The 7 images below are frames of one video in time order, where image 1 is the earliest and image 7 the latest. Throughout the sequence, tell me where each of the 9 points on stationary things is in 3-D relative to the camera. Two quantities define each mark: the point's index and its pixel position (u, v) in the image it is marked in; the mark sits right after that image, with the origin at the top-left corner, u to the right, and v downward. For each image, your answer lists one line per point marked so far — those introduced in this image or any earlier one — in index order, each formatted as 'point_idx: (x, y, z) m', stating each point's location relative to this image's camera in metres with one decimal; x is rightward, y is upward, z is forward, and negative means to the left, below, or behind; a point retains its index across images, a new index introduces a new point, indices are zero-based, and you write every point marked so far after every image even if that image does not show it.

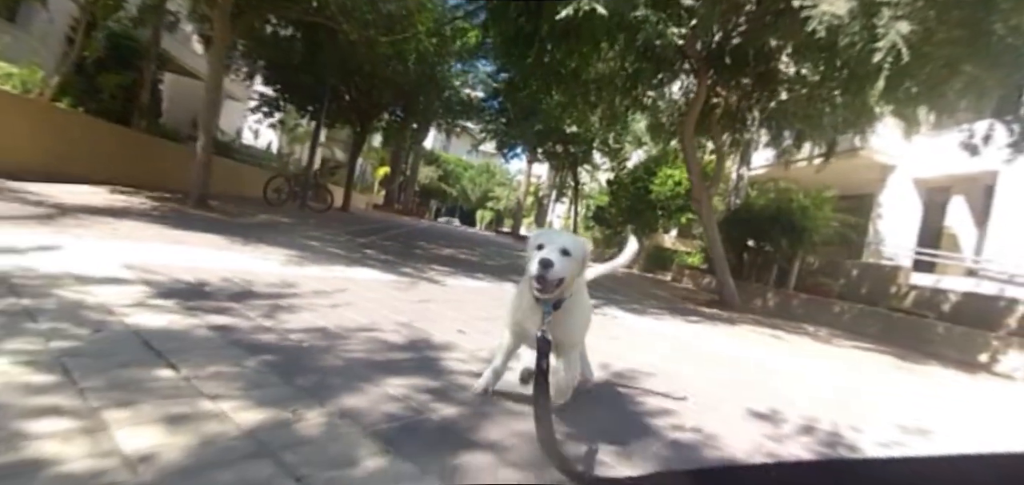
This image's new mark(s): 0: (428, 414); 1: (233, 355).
0: (-0.4, -0.8, +2.4) m
1: (-1.5, -0.6, +2.7) m
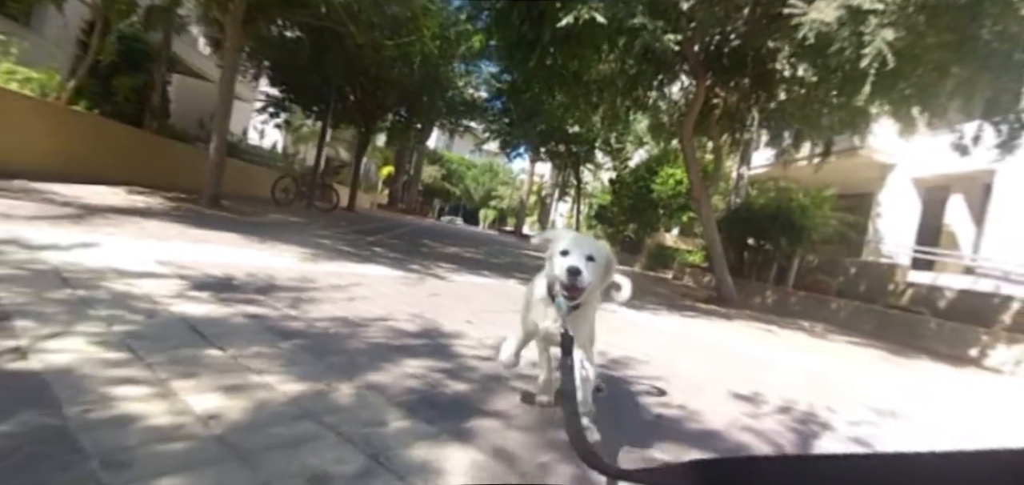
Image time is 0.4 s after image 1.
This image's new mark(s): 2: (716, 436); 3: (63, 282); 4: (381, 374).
0: (-0.4, -0.8, +2.8) m
1: (-1.4, -0.6, +3.0) m
2: (+1.1, -1.1, +2.8) m
3: (-3.0, -0.3, +3.4) m
4: (-0.7, -0.7, +2.8) m
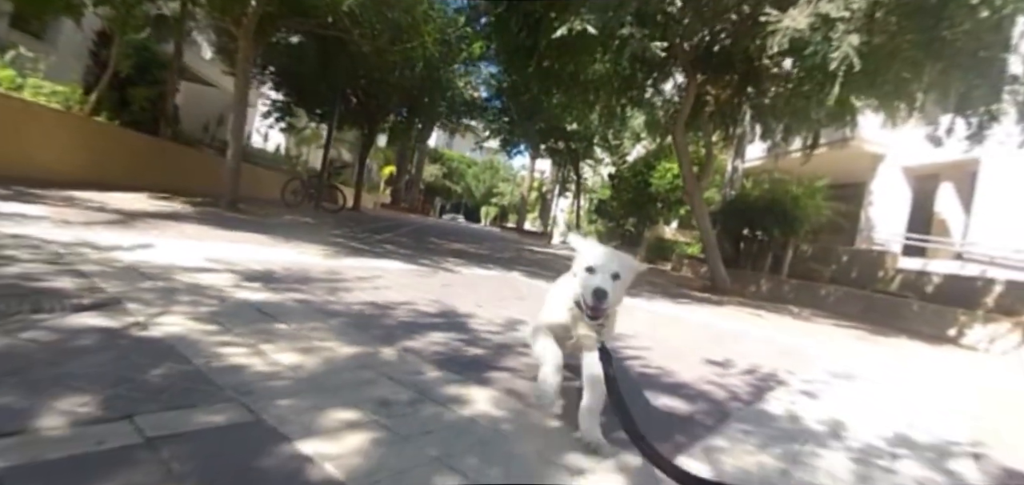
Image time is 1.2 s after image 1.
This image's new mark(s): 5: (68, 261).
0: (-0.3, -0.7, +3.4) m
1: (-1.4, -0.6, +3.7) m
2: (+1.2, -1.0, +3.4) m
3: (-3.0, -0.3, +4.0) m
4: (-0.7, -0.7, +3.5) m
5: (-3.6, -0.2, +4.1) m
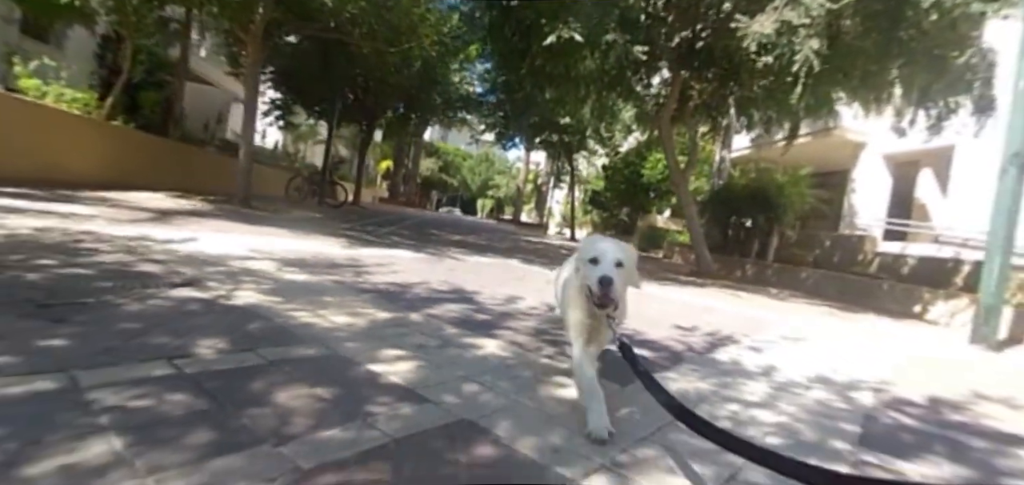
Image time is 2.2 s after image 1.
0: (-0.3, -0.6, +4.2) m
1: (-1.4, -0.5, +4.5) m
2: (+1.2, -0.9, +4.3) m
3: (-3.0, -0.2, +4.8) m
4: (-0.7, -0.6, +4.3) m
5: (-3.6, -0.1, +4.9) m
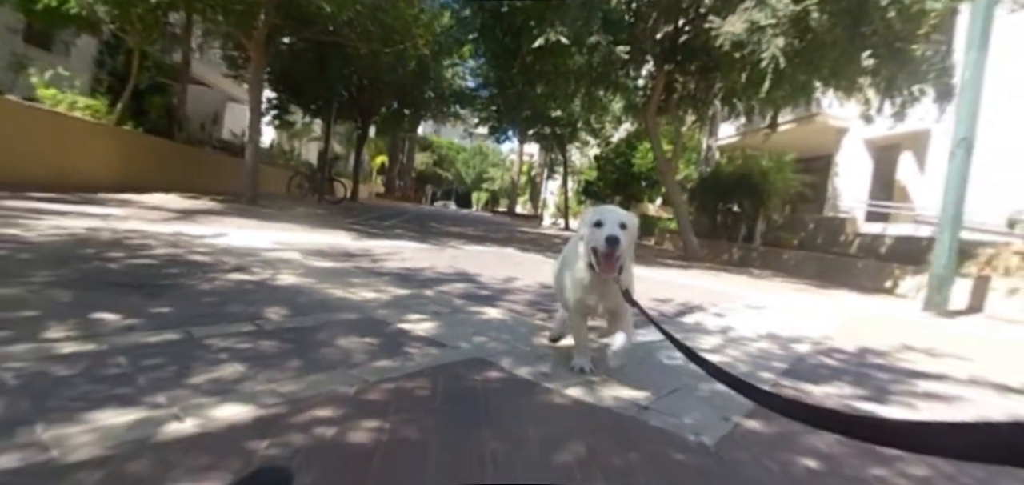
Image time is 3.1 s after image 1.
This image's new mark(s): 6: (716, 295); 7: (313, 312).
0: (-0.3, -0.5, +5.0) m
1: (-1.4, -0.3, +5.2) m
2: (+1.2, -0.7, +5.0) m
3: (-3.0, -0.1, +5.5) m
4: (-0.7, -0.4, +5.0) m
5: (-3.7, 0.0, +5.6) m
6: (+2.9, -0.7, +7.0) m
7: (-1.4, -0.5, +3.5) m
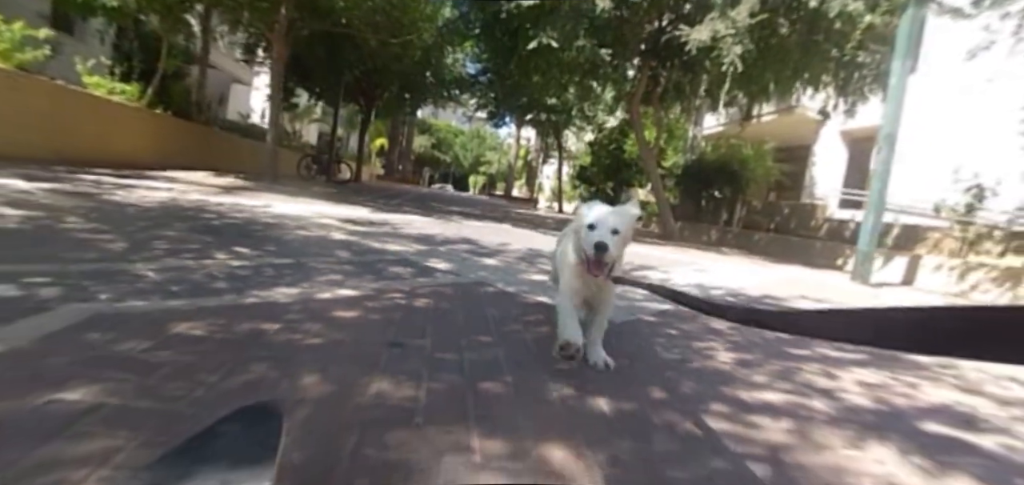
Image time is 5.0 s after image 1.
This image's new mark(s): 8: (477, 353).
0: (-0.4, -0.1, +6.6) m
1: (-1.5, +0.1, +6.8) m
2: (+1.1, -0.3, +6.6) m
3: (-3.1, +0.3, +7.1) m
4: (-0.8, 0.0, +6.6) m
5: (-3.8, +0.4, +7.1) m
6: (+2.8, -0.3, +8.6) m
7: (-1.5, -0.1, +5.0) m
8: (-0.2, -0.6, +2.7) m
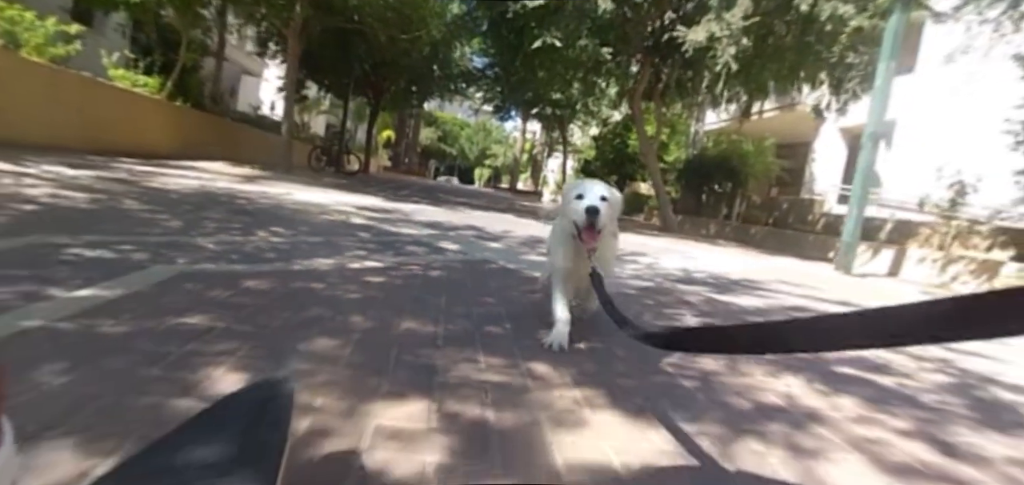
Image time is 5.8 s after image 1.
0: (-0.4, +0.1, +7.2) m
1: (-1.5, +0.3, +7.5) m
2: (+1.1, -0.1, +7.2) m
3: (-3.1, +0.6, +7.7) m
4: (-0.7, +0.2, +7.2) m
5: (-3.7, +0.7, +7.8) m
6: (+2.8, -0.1, +9.3) m
7: (-1.5, +0.1, +5.7) m
8: (-0.2, -0.4, +3.3) m
